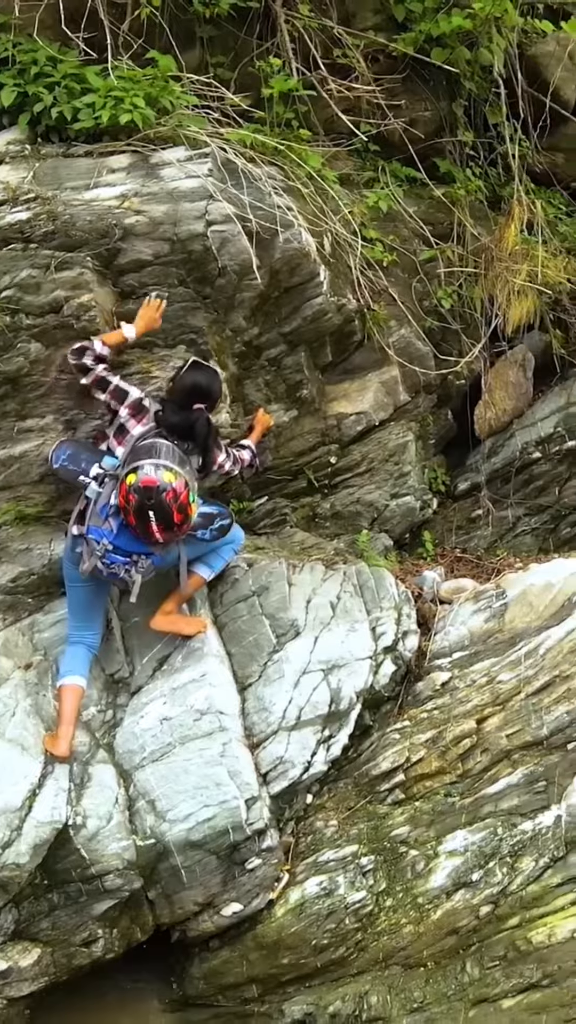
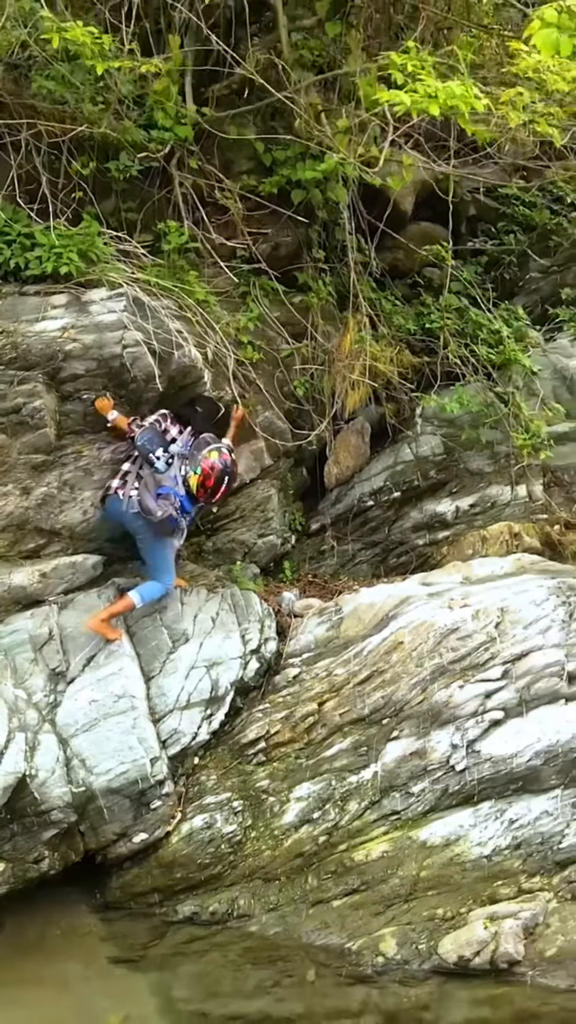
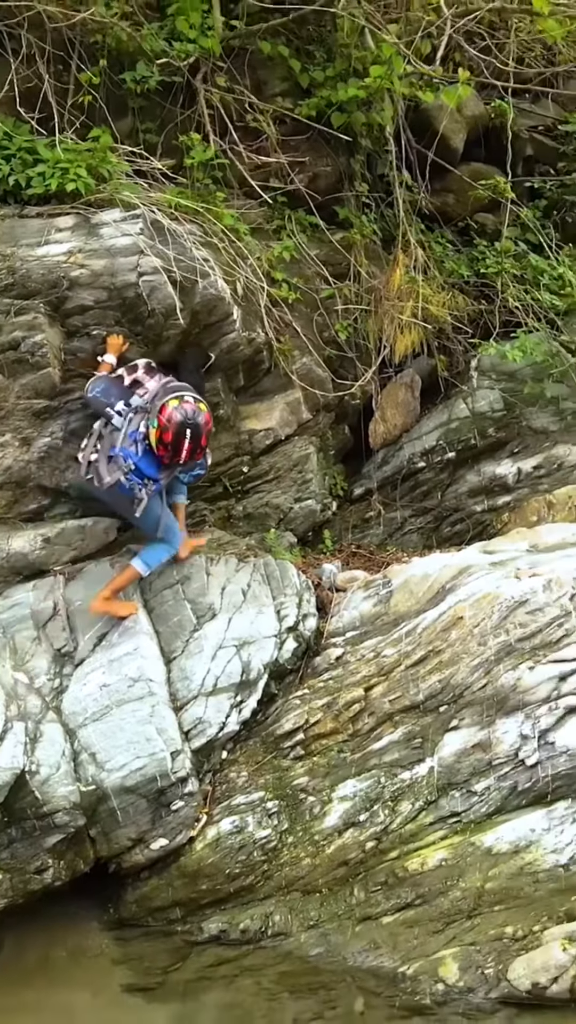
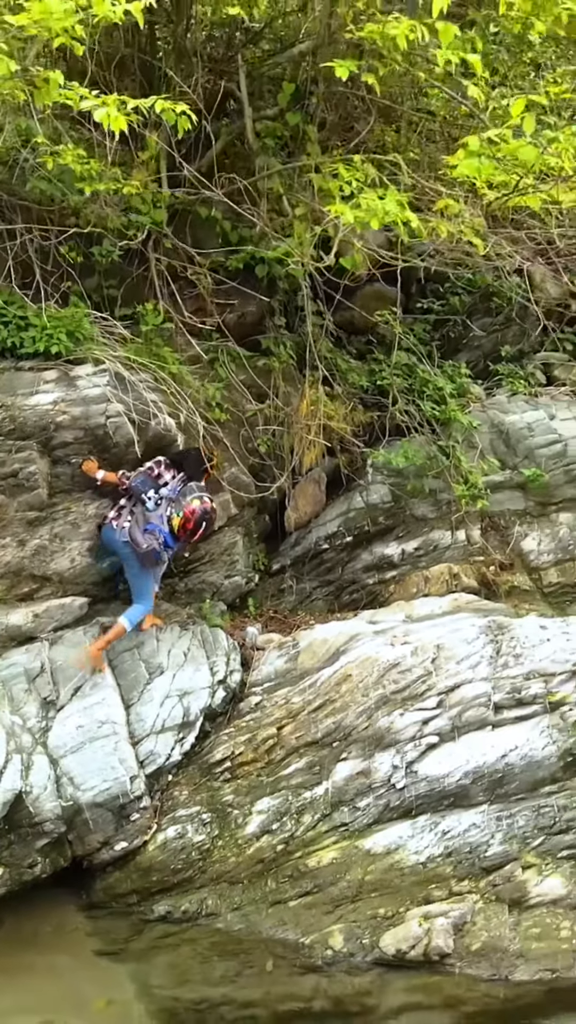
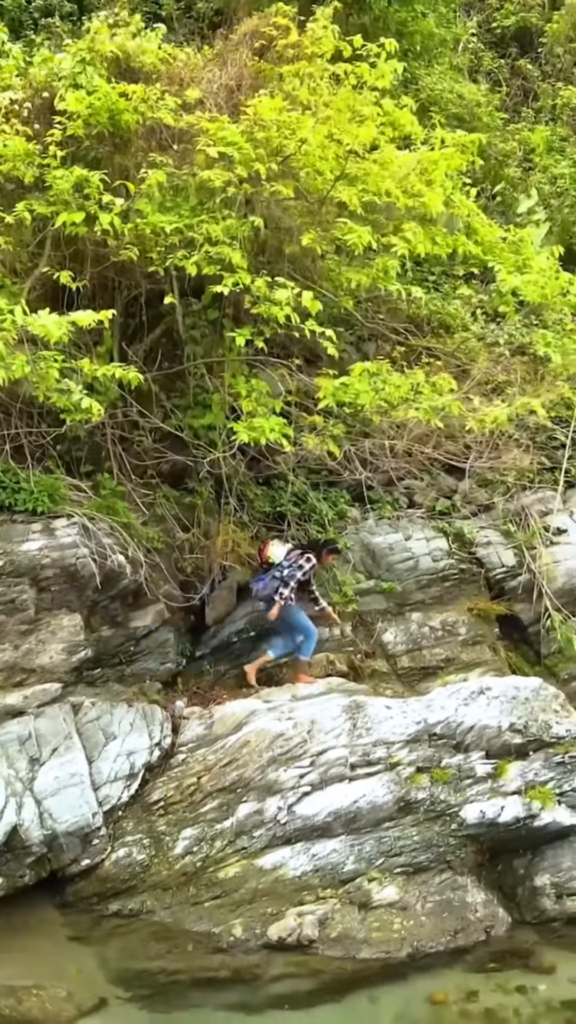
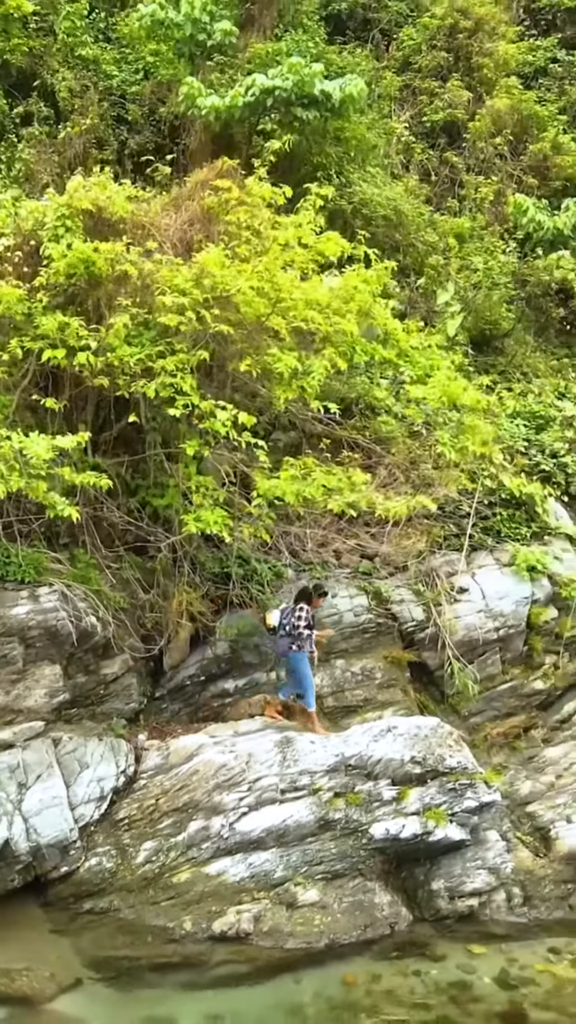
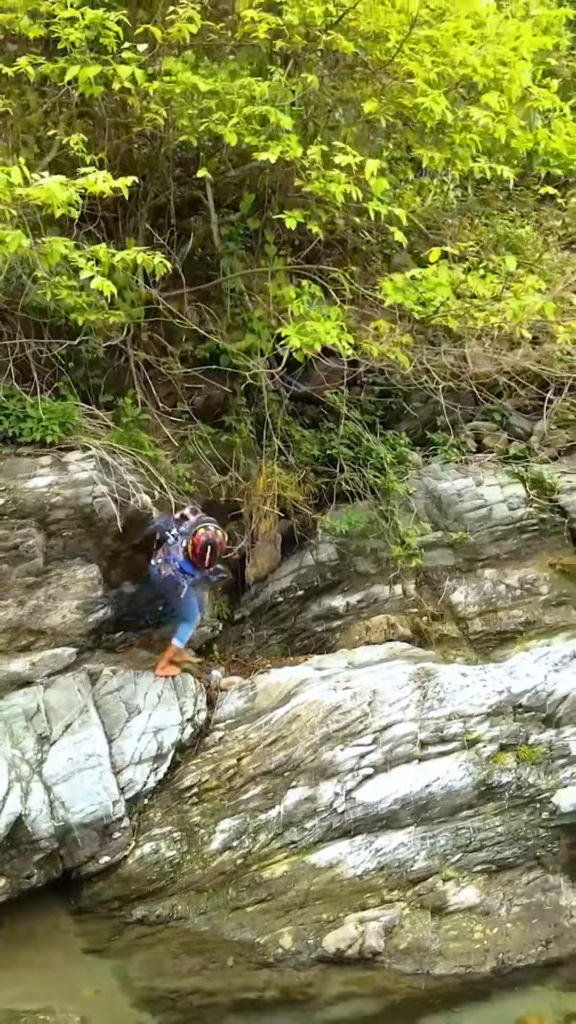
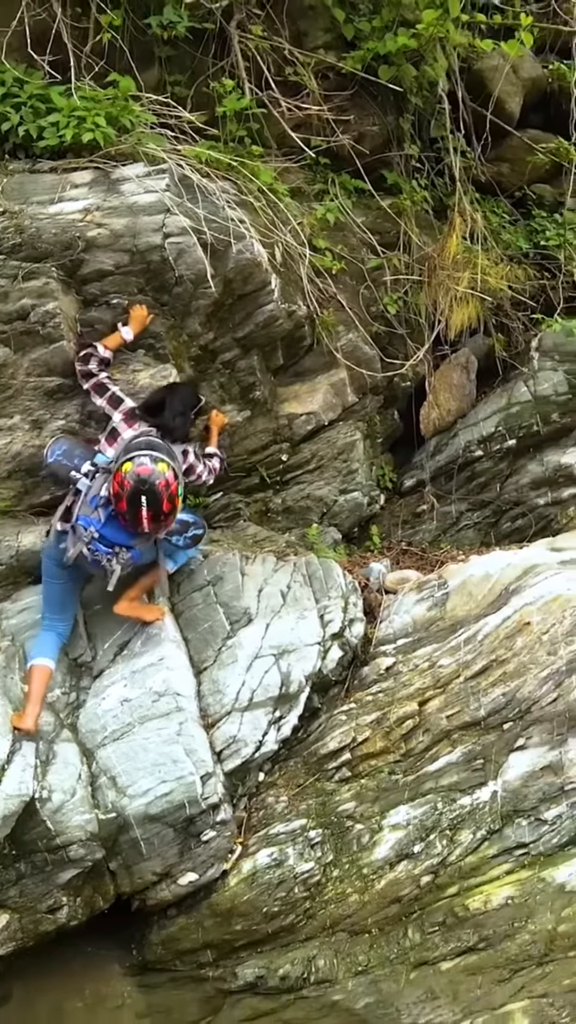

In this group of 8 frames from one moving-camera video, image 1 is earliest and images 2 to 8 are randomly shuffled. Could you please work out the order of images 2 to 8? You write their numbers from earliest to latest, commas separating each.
8, 3, 2, 4, 7, 5, 6
